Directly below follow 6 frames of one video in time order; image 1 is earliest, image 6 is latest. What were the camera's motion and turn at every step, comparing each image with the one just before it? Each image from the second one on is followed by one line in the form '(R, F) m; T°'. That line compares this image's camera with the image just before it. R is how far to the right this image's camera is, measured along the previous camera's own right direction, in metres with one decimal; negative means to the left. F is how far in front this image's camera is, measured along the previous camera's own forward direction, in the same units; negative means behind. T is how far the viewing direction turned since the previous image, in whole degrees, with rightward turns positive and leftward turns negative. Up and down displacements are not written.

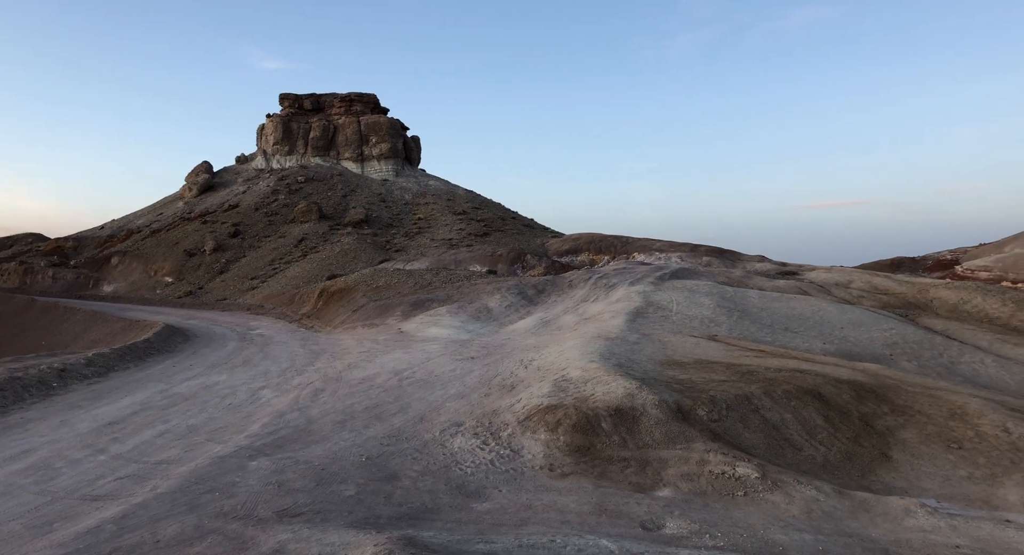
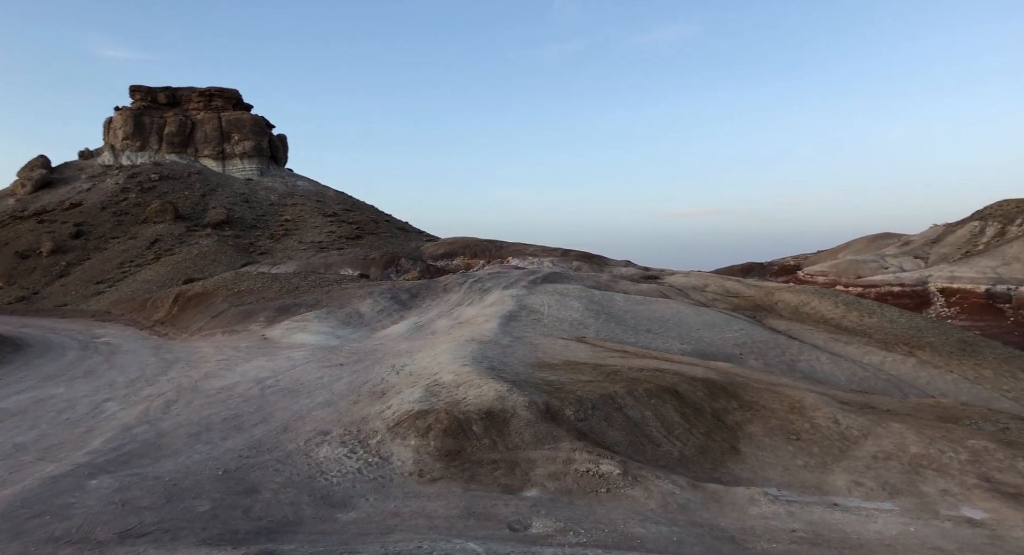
(+0.5, -0.1) m; +9°
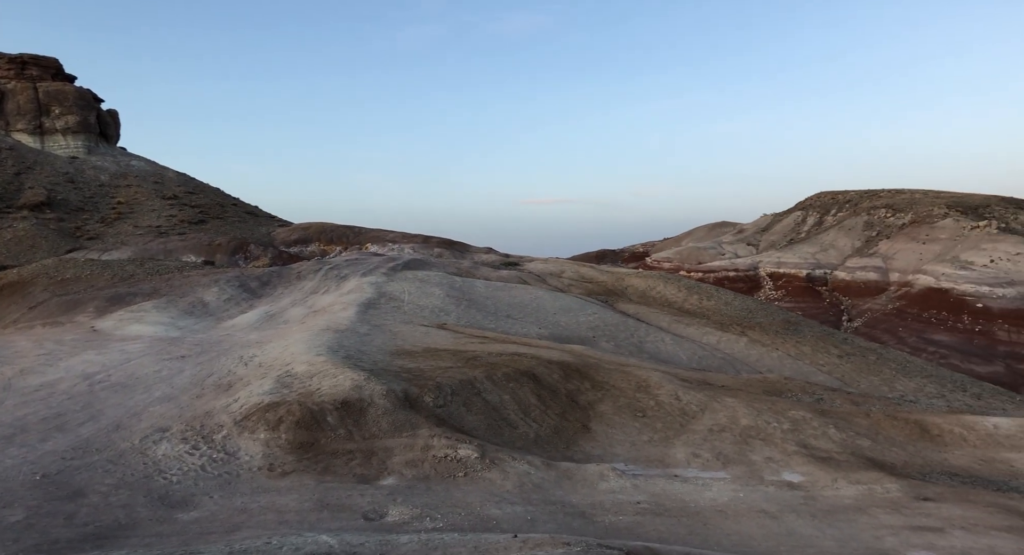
(+0.5, 0.0) m; +10°
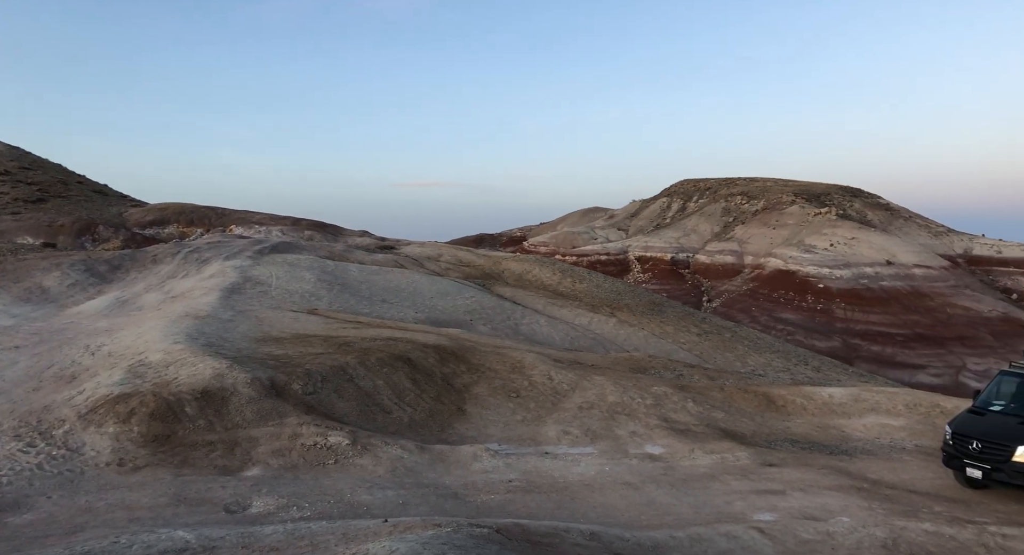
(+0.5, 0.0) m; +8°
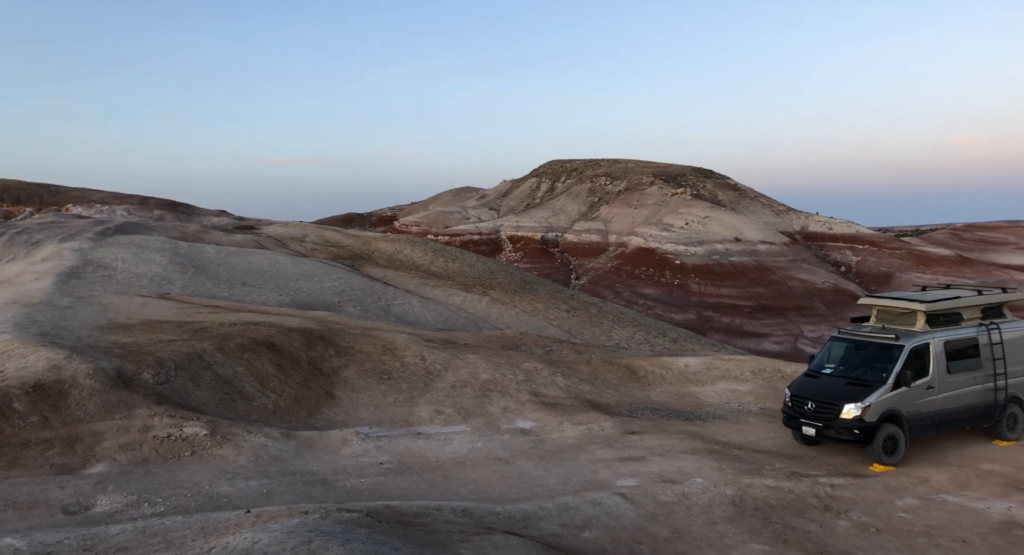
(+0.4, 0.0) m; +9°
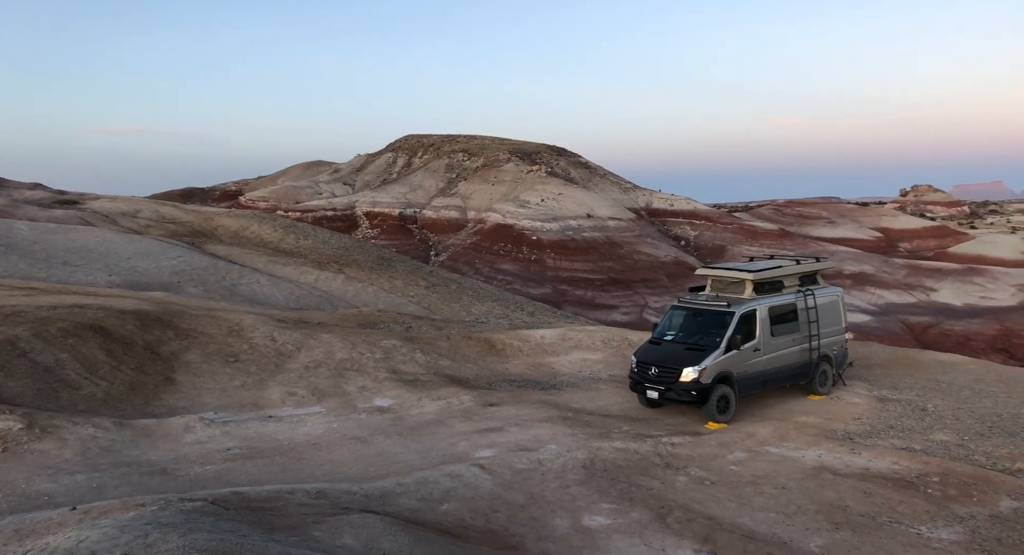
(+0.4, -0.1) m; +10°
